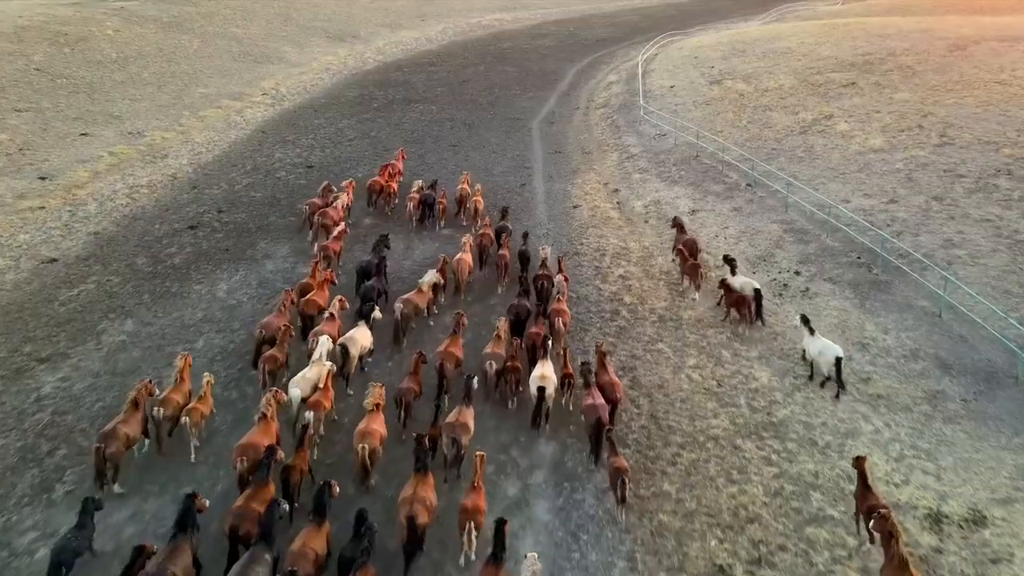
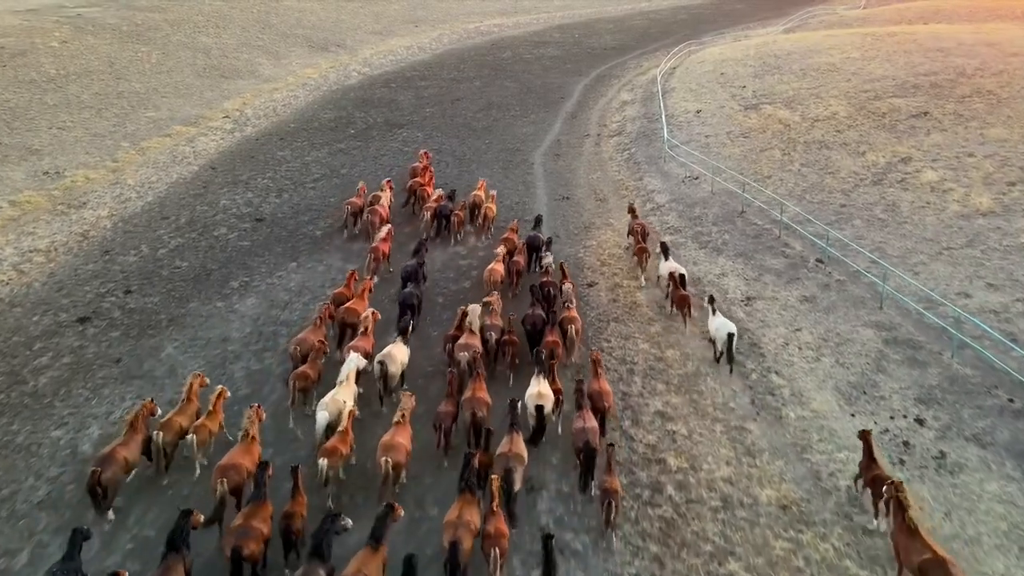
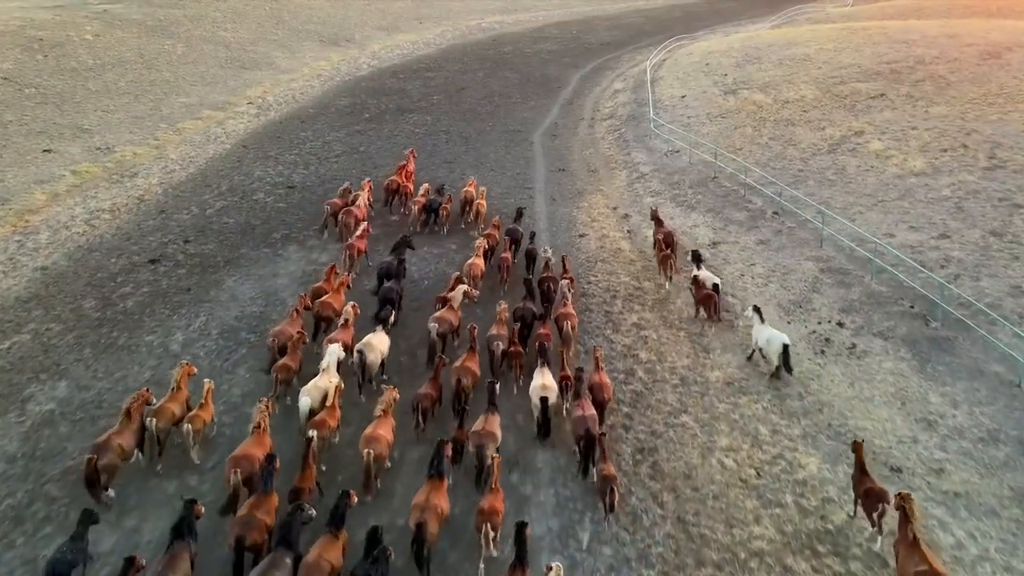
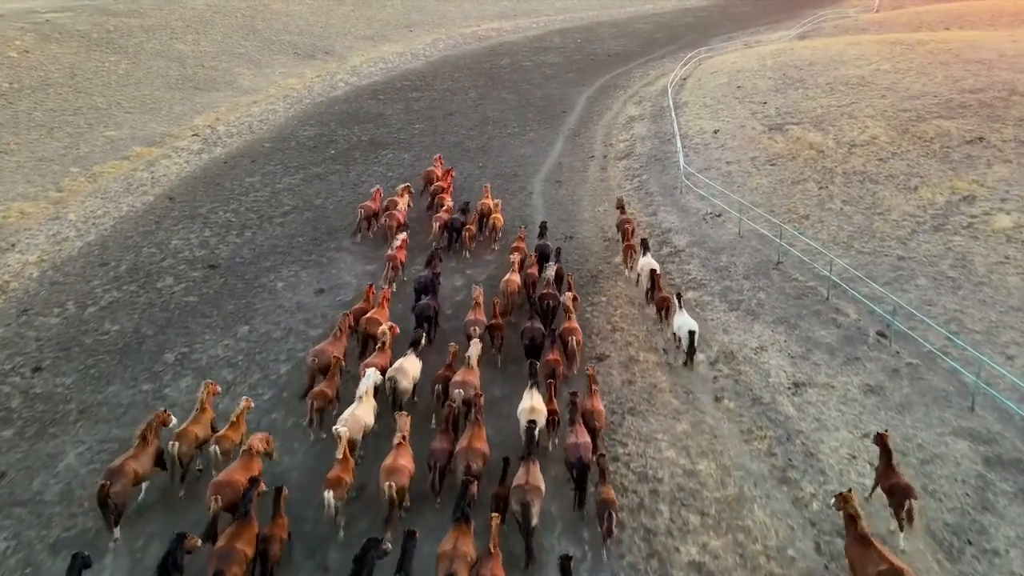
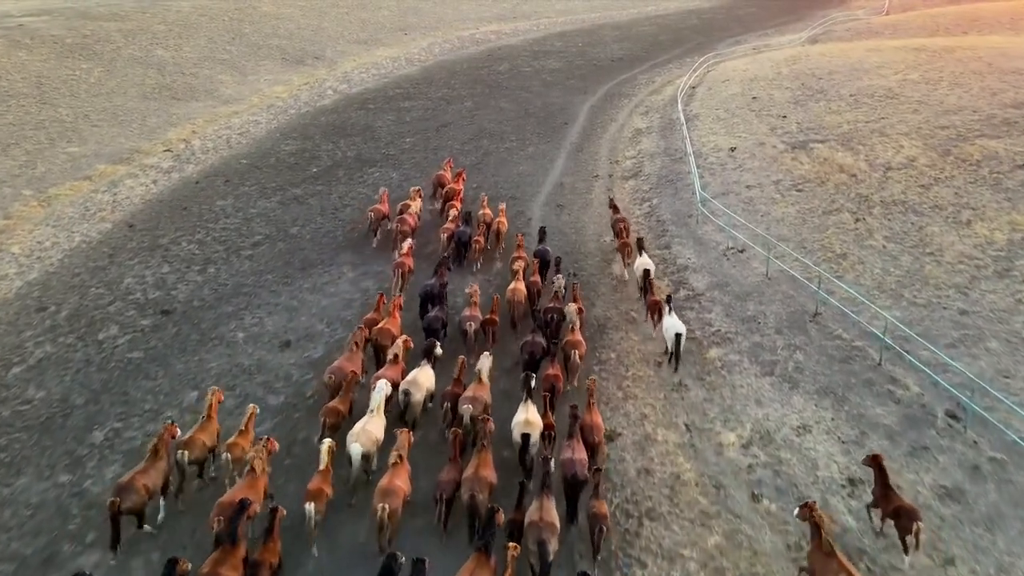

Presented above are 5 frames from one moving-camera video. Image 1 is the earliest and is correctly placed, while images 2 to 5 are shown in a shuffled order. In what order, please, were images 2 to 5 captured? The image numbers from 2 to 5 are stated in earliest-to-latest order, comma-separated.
3, 2, 4, 5
